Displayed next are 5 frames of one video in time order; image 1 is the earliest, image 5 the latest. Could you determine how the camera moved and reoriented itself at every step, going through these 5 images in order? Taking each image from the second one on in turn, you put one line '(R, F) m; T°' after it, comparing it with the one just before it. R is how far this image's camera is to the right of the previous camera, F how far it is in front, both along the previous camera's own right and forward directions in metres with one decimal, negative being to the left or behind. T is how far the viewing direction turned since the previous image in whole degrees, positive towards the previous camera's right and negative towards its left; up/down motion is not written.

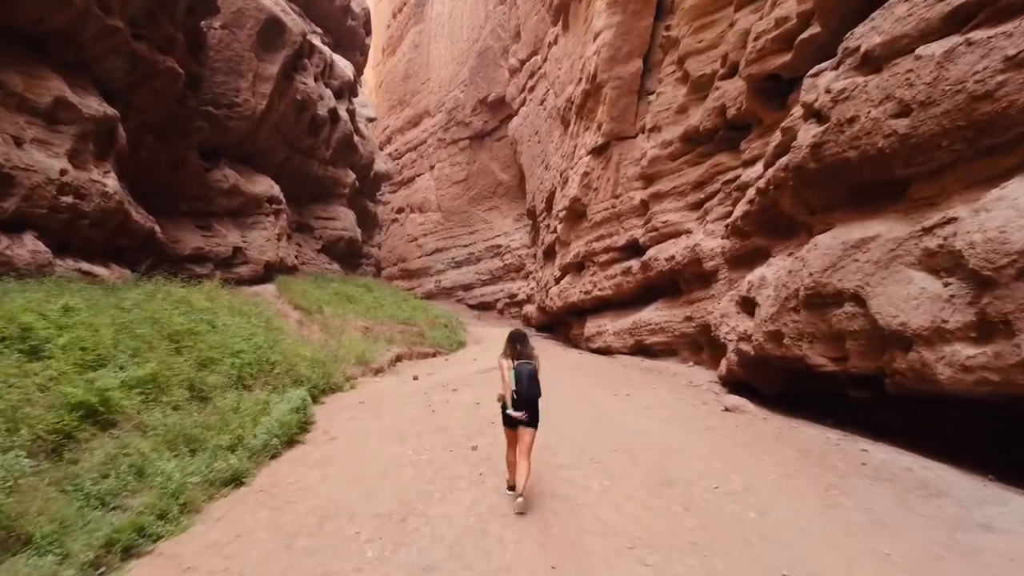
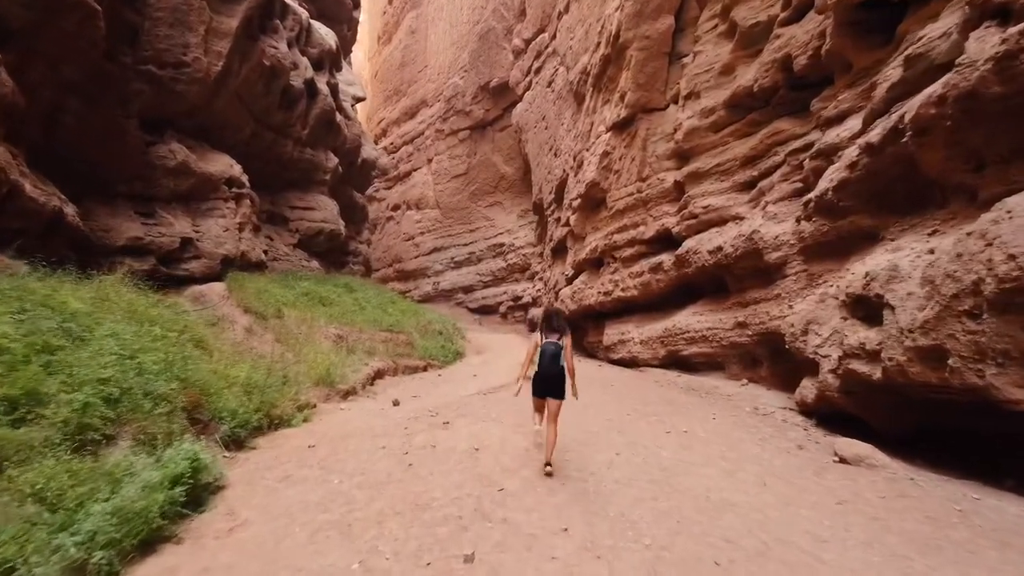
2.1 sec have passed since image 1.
(-0.1, +2.5) m; 0°
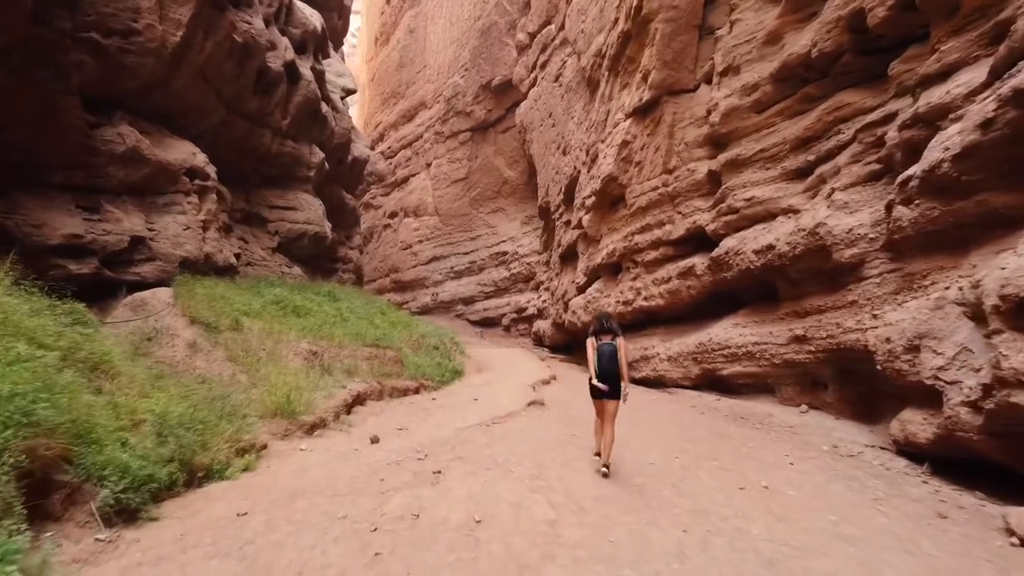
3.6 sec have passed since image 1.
(-0.1, +1.8) m; 0°
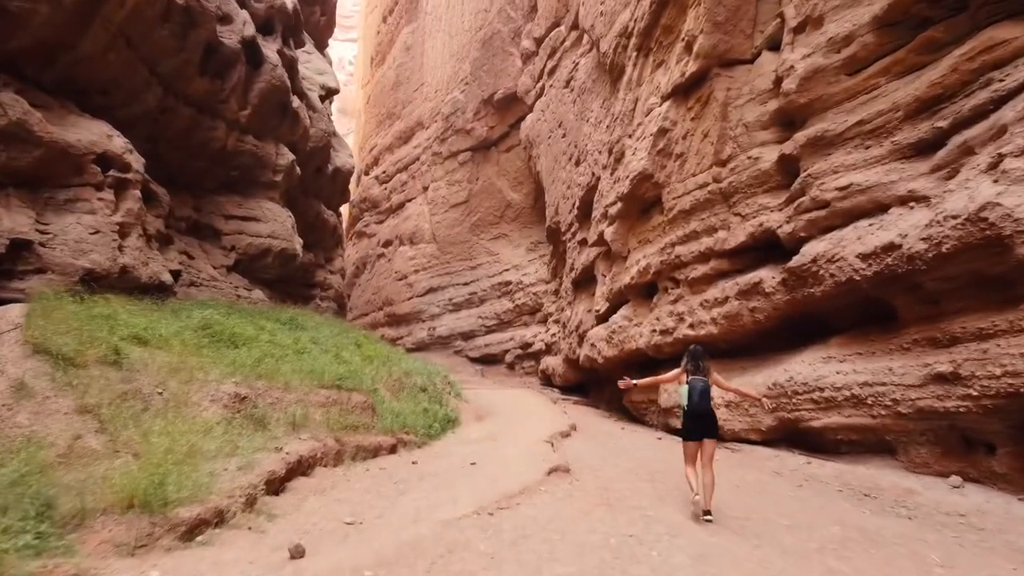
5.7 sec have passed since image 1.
(-0.1, +2.6) m; 0°
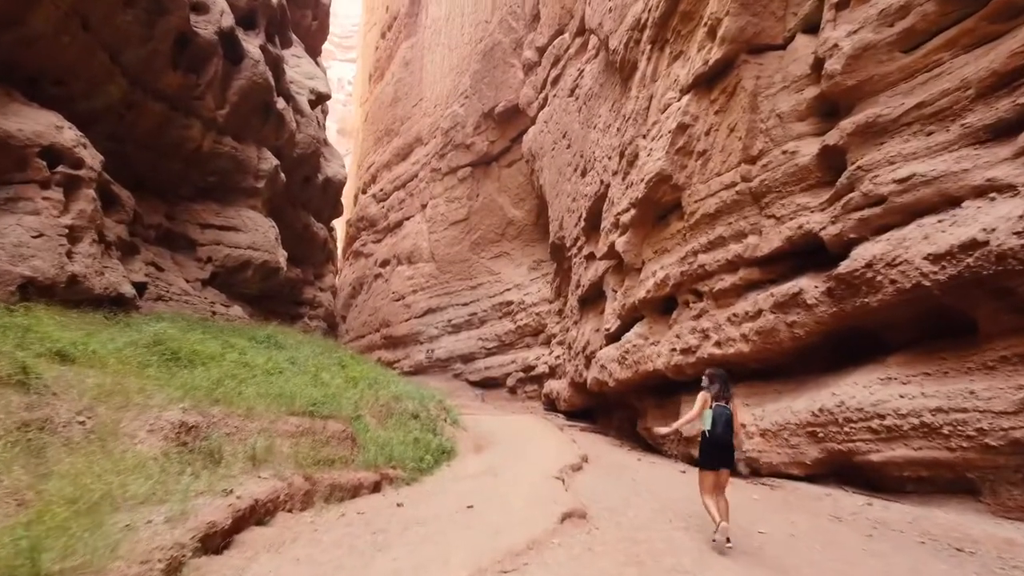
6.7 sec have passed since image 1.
(0.0, +1.1) m; 0°
